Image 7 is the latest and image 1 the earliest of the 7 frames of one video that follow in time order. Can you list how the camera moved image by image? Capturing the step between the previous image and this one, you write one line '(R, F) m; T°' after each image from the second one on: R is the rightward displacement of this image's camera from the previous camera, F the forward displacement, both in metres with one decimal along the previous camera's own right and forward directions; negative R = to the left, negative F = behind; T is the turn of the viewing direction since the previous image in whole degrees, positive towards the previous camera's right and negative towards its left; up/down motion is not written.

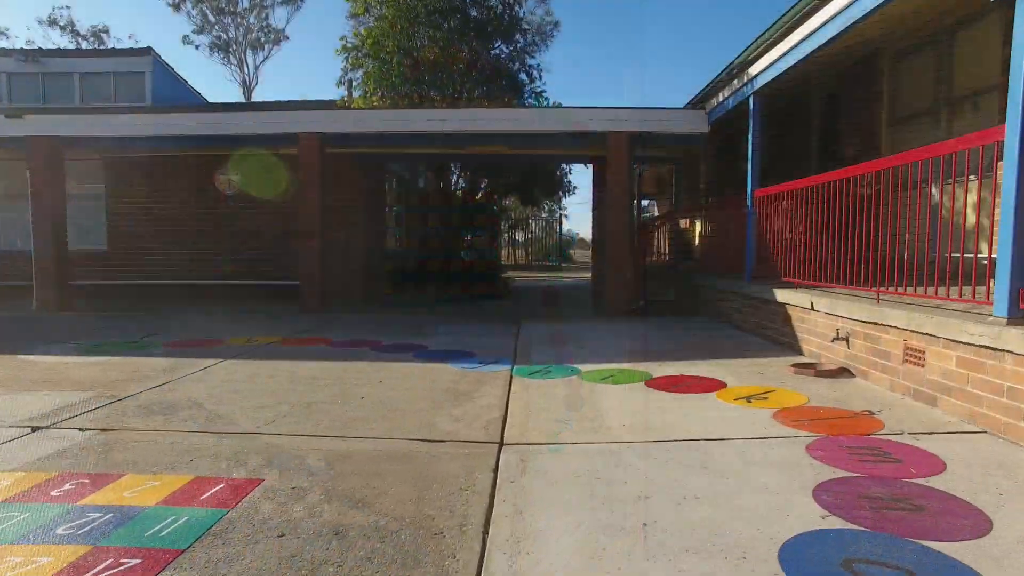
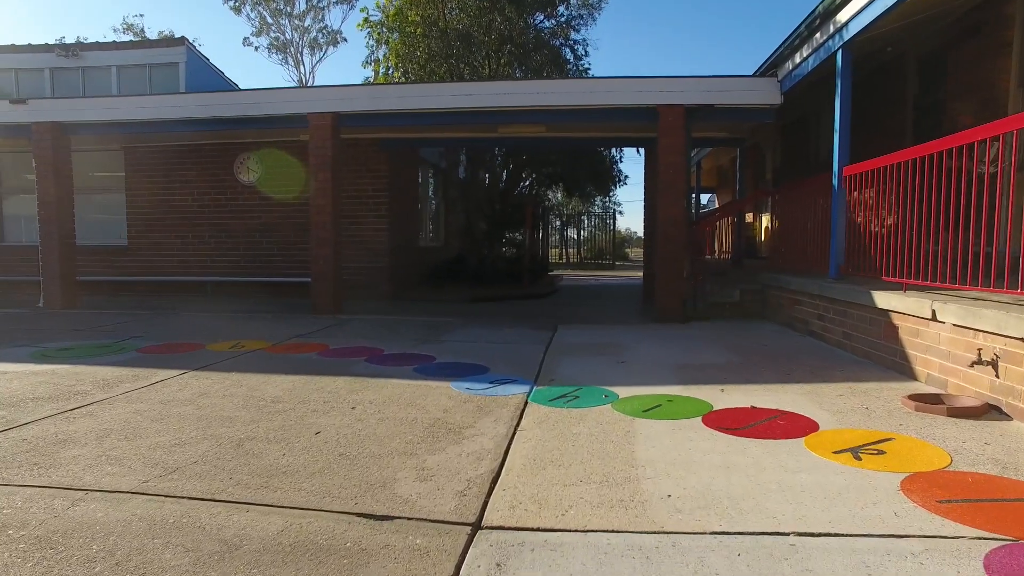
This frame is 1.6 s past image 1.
(+0.3, +1.4) m; -5°
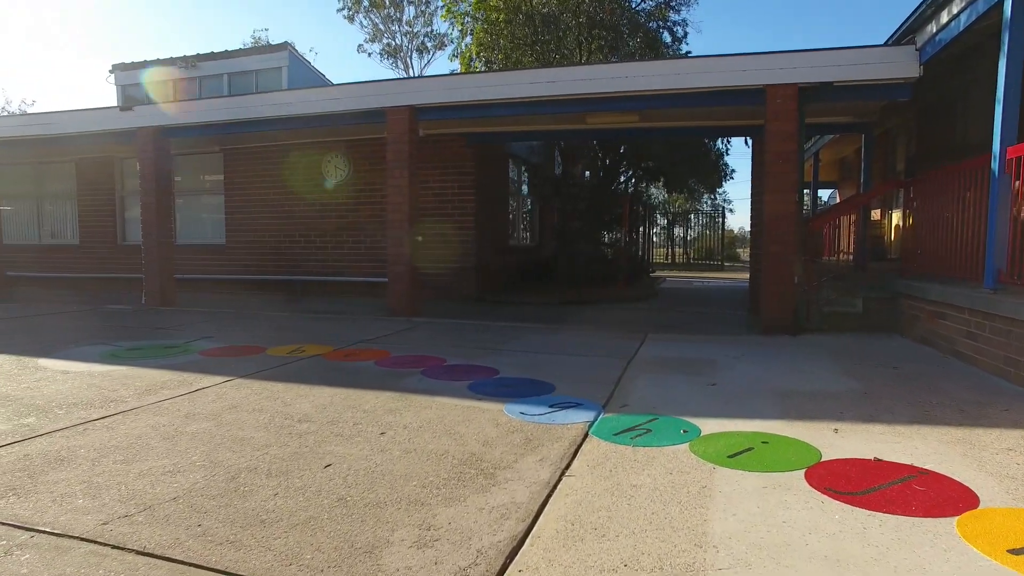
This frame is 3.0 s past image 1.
(+0.3, +0.8) m; -9°
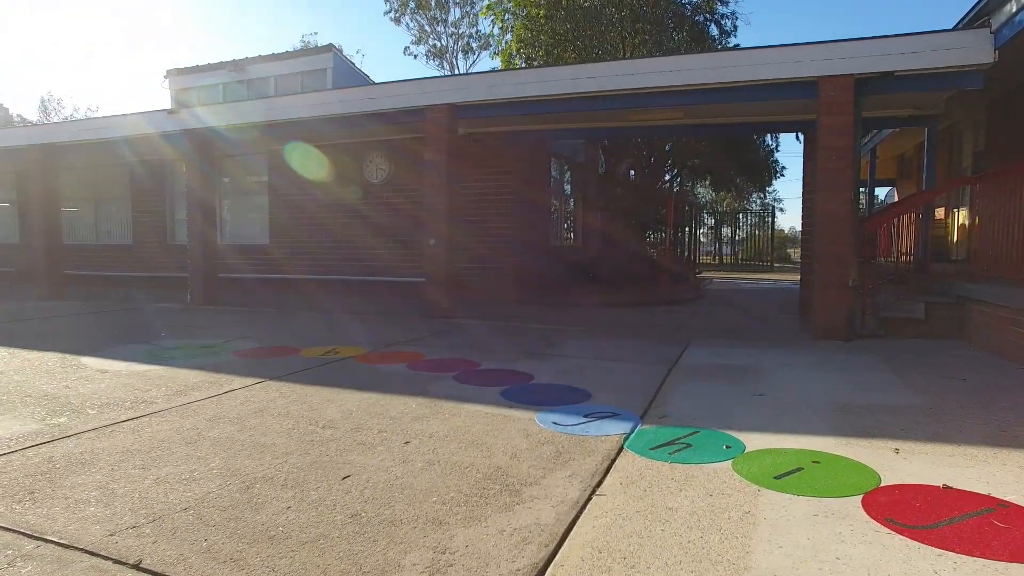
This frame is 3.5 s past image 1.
(+0.1, +0.2) m; -4°
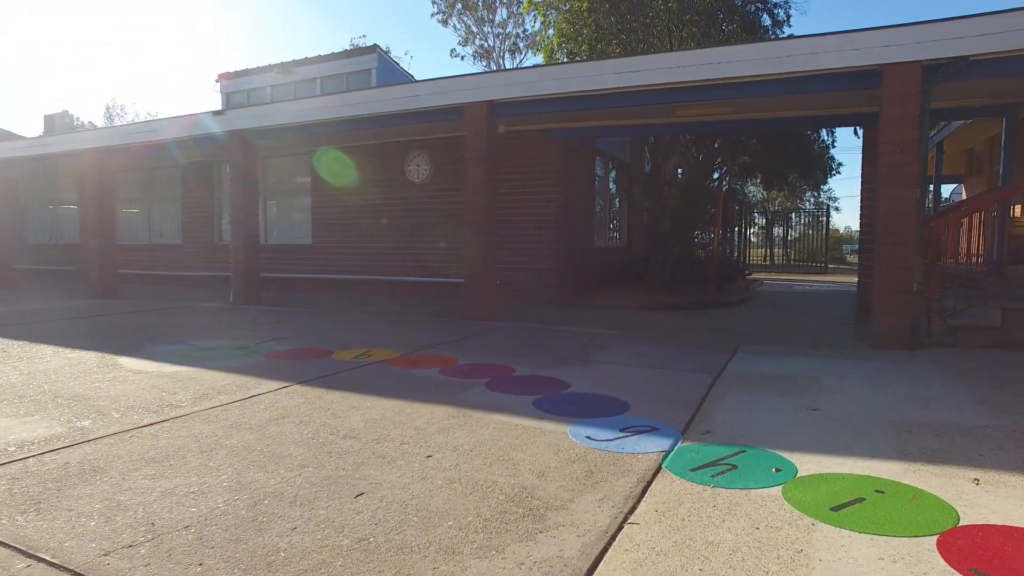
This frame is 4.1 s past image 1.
(+0.1, +0.3) m; -4°
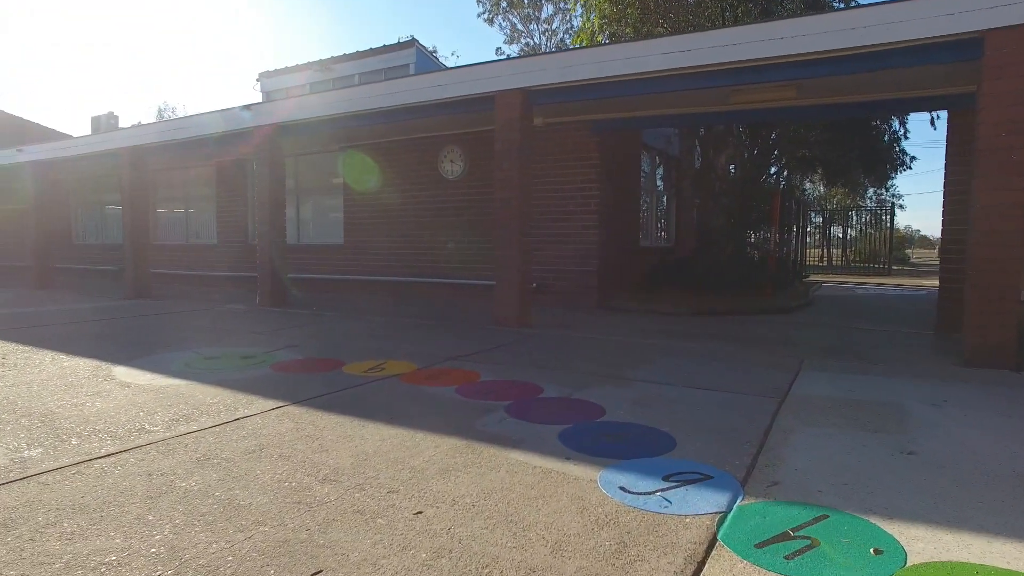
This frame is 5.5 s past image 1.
(+0.1, +0.8) m; -4°
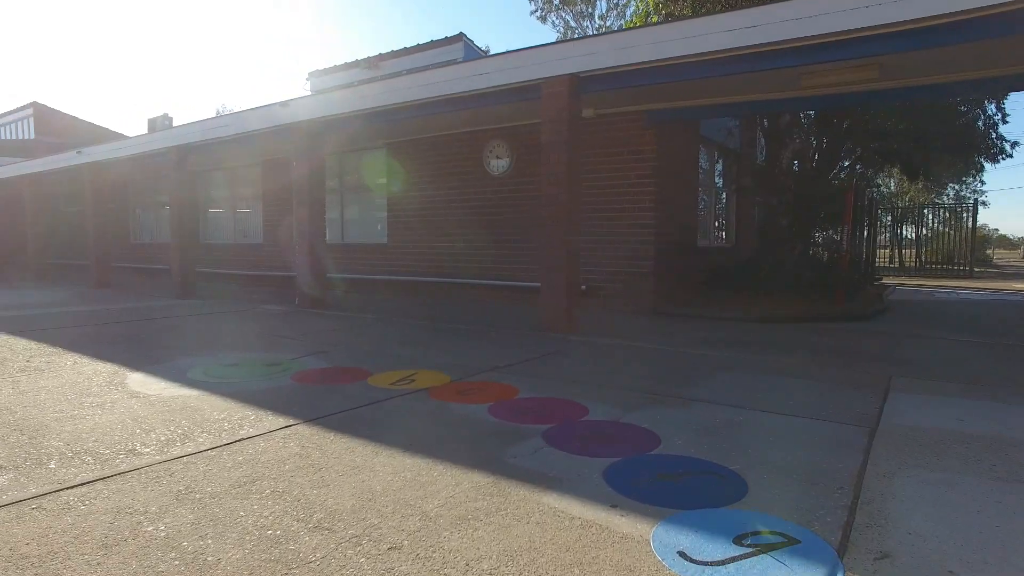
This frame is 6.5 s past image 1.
(+0.1, +0.6) m; -5°
